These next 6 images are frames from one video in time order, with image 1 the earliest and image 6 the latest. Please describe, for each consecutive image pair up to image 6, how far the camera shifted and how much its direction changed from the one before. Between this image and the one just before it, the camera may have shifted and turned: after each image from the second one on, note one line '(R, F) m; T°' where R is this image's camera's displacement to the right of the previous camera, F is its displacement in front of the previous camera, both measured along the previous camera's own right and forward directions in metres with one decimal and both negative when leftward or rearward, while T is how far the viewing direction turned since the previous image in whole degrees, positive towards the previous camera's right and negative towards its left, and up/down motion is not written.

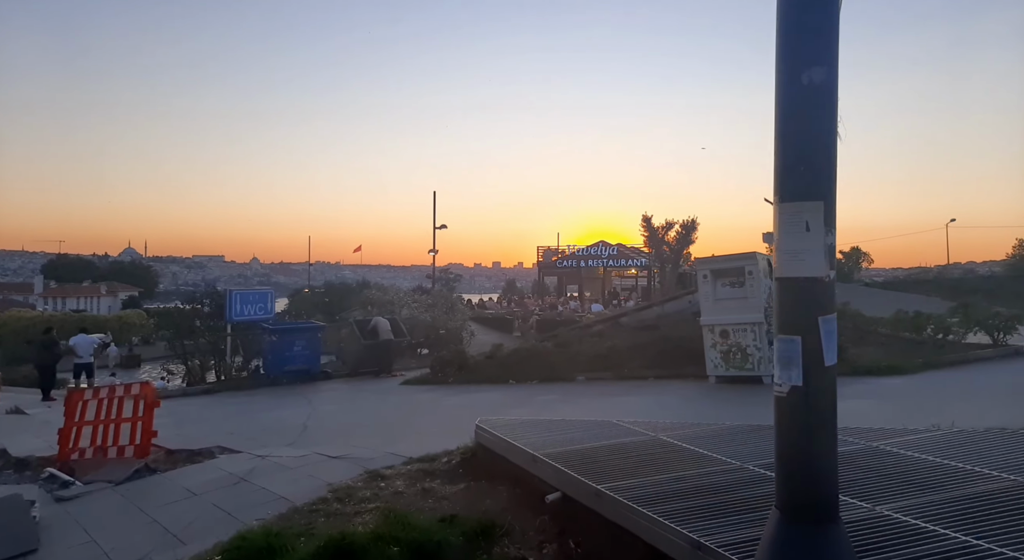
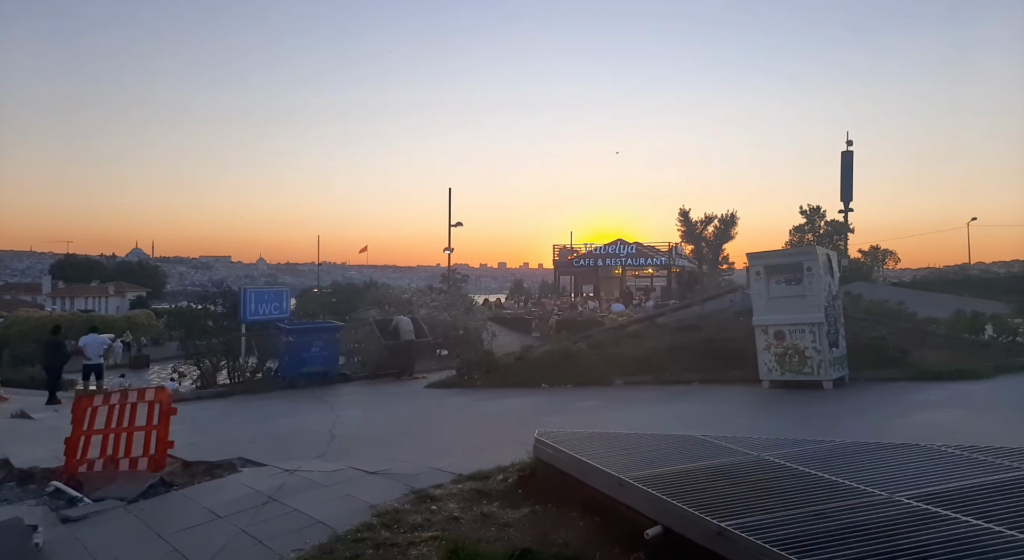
(-0.5, +0.9) m; 0°
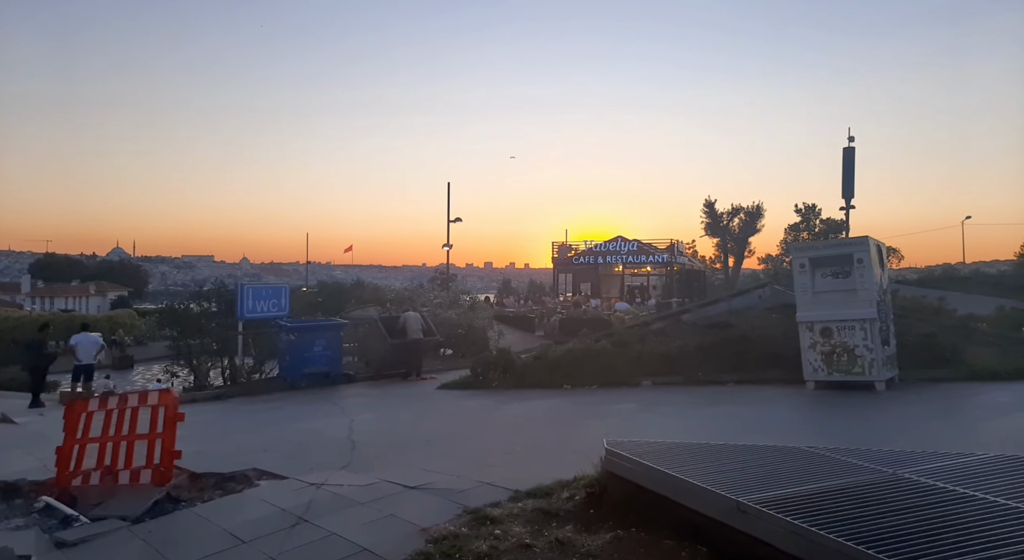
(-0.6, +0.8) m; +1°
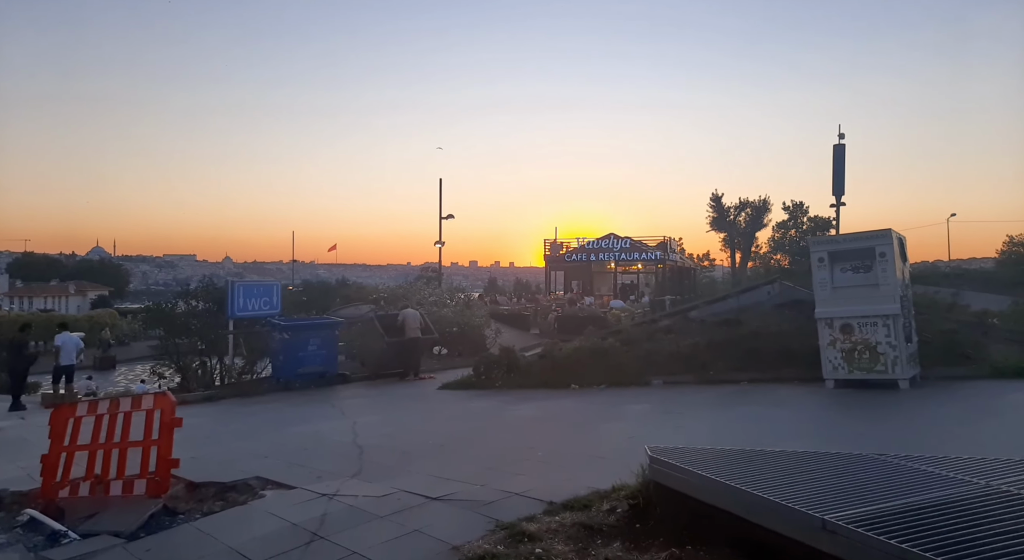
(-0.4, +0.5) m; +1°
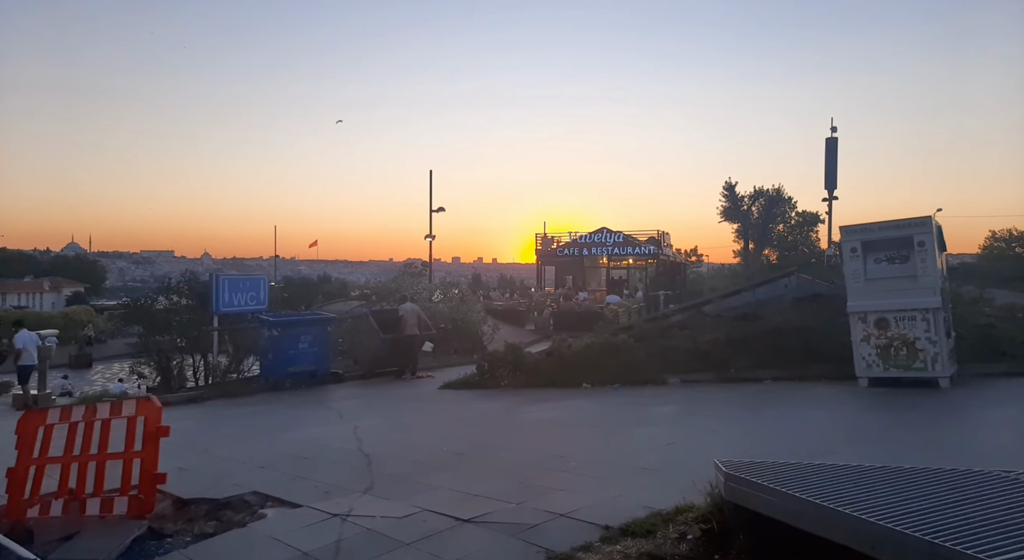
(-0.4, +0.8) m; +1°
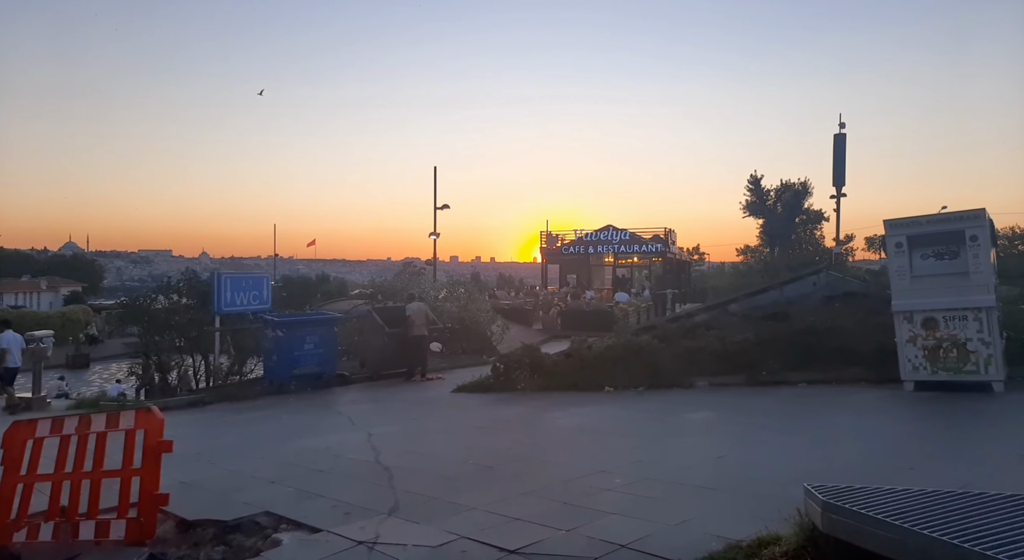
(-0.3, +0.6) m; 0°
